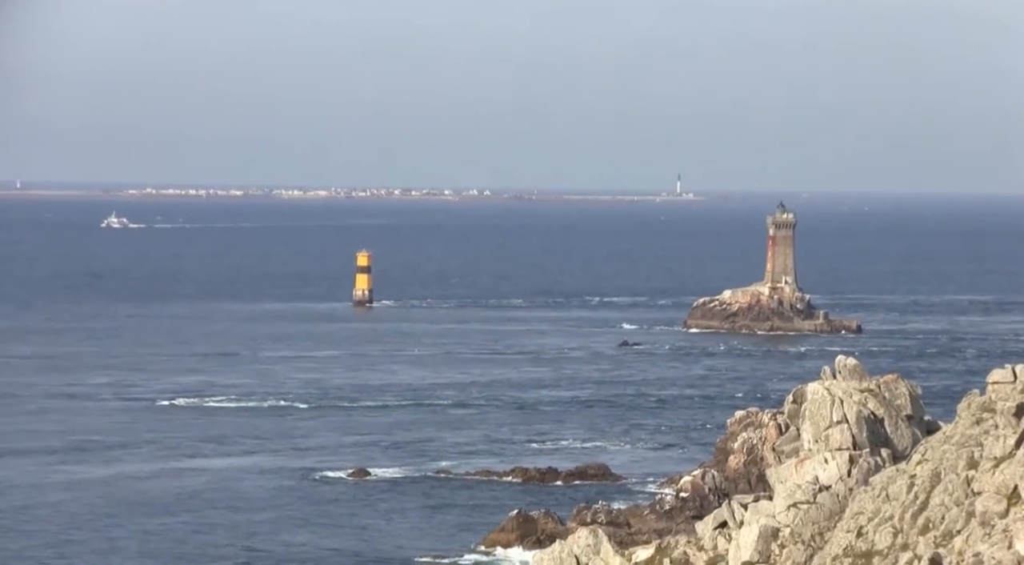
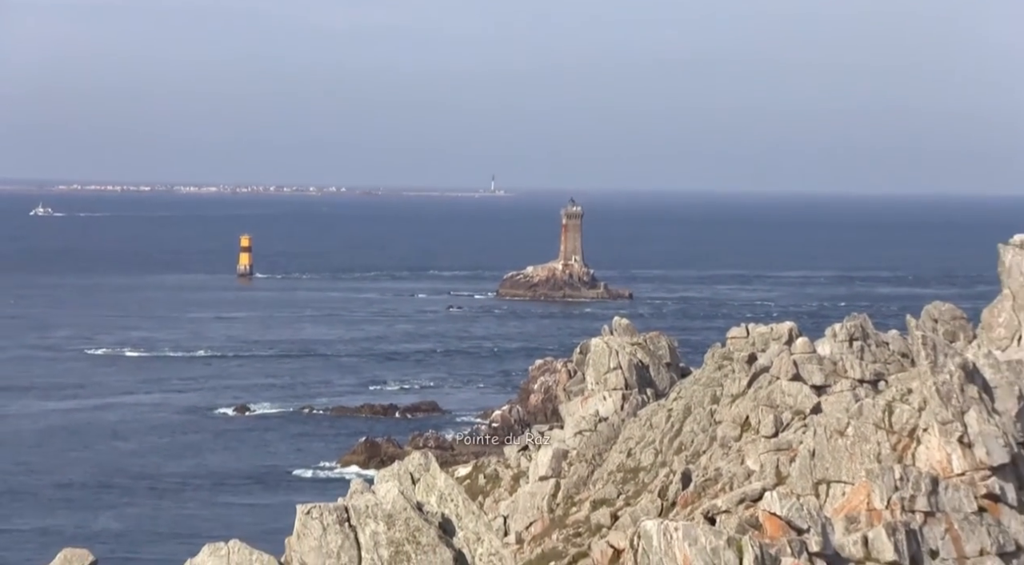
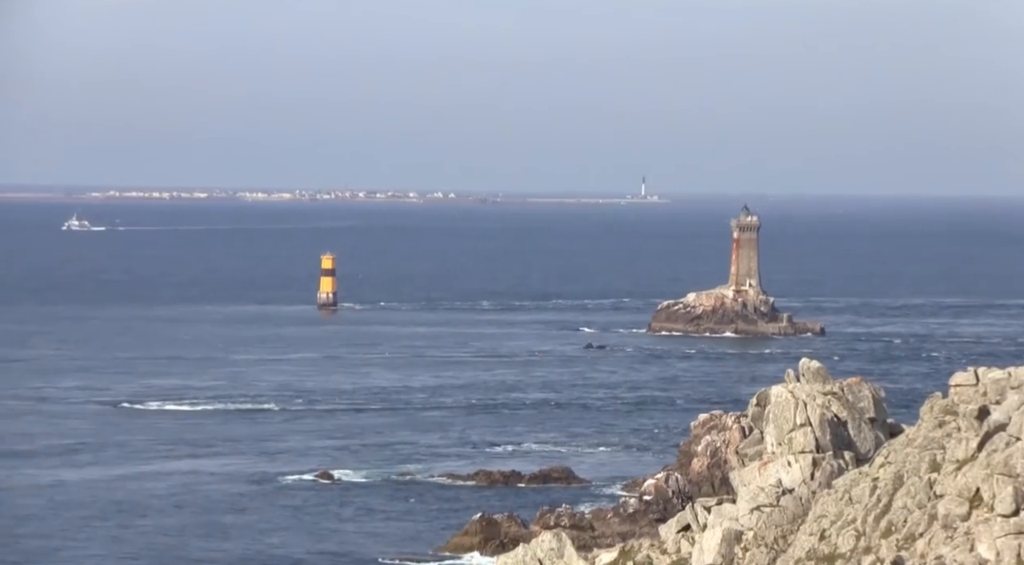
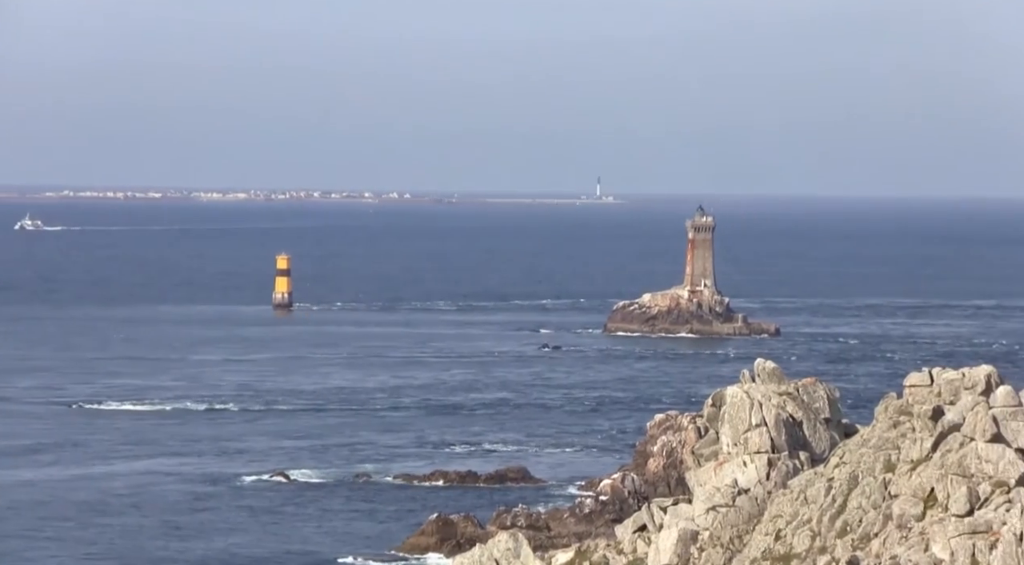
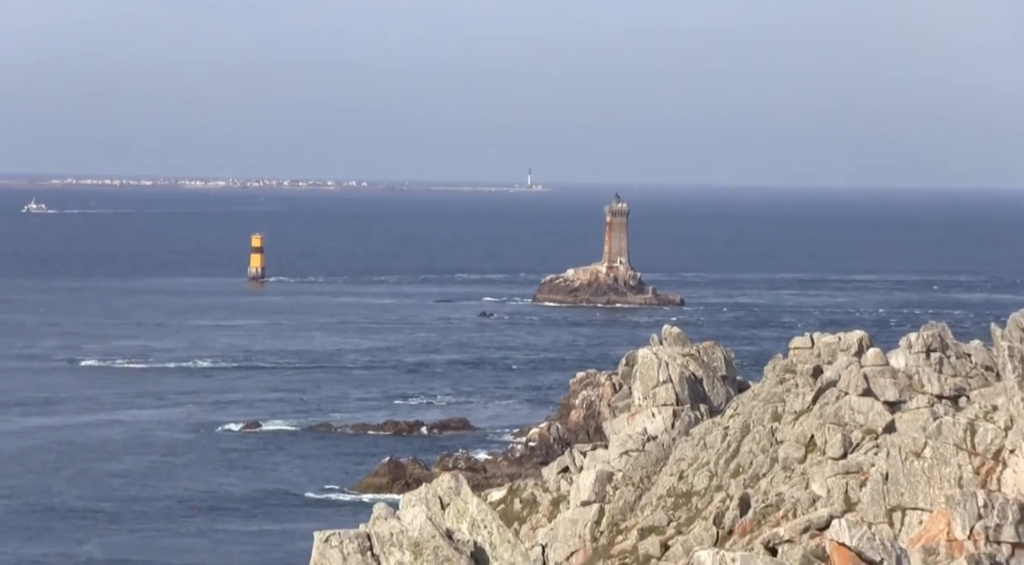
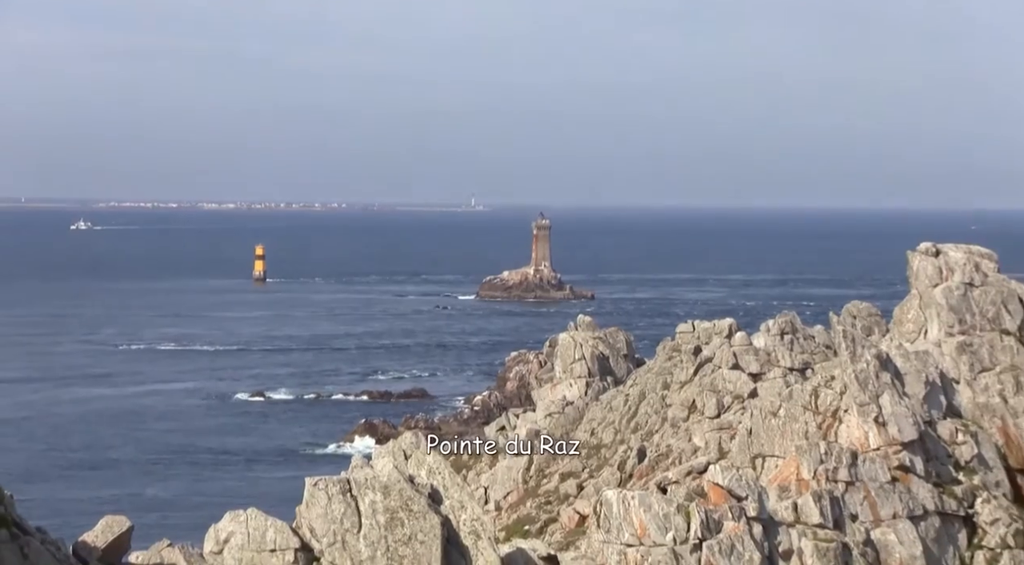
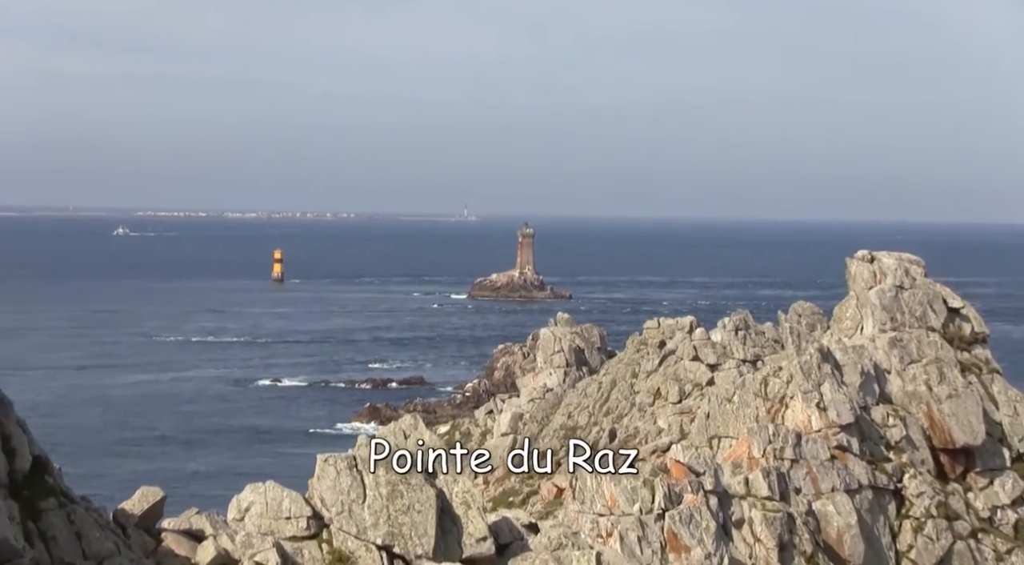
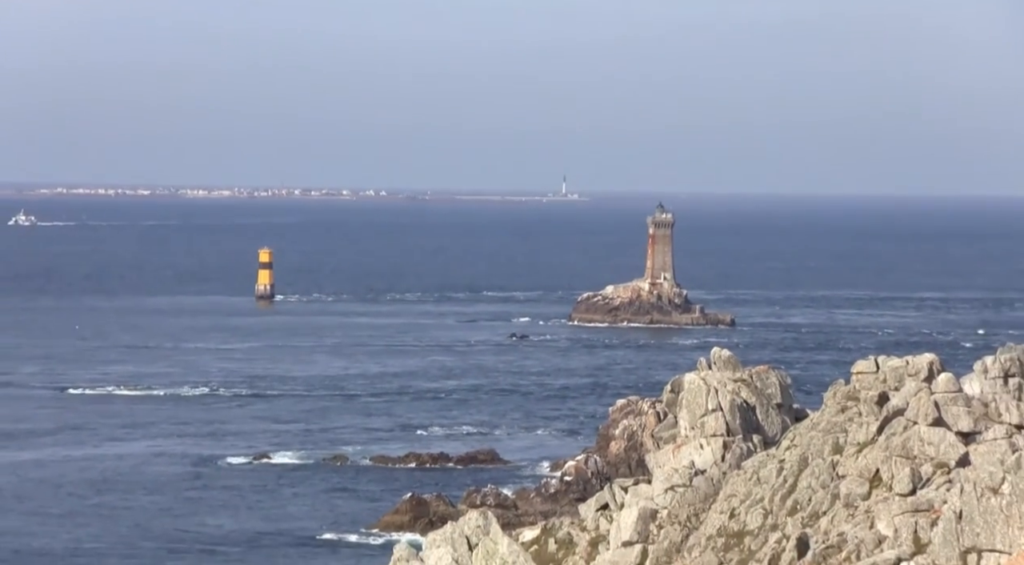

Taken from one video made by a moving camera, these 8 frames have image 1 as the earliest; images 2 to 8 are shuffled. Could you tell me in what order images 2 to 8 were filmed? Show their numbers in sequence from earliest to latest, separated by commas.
3, 4, 8, 5, 2, 6, 7
